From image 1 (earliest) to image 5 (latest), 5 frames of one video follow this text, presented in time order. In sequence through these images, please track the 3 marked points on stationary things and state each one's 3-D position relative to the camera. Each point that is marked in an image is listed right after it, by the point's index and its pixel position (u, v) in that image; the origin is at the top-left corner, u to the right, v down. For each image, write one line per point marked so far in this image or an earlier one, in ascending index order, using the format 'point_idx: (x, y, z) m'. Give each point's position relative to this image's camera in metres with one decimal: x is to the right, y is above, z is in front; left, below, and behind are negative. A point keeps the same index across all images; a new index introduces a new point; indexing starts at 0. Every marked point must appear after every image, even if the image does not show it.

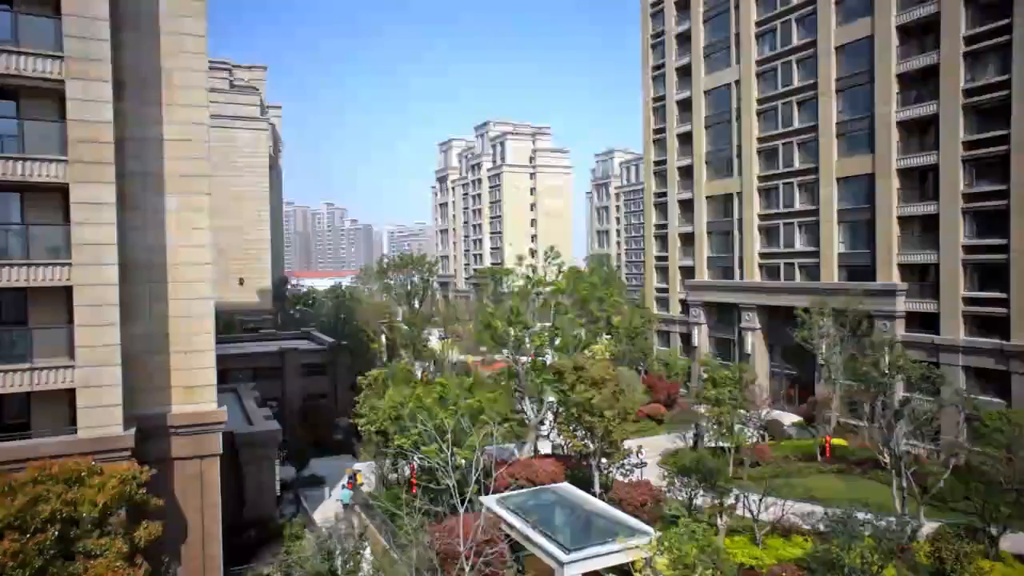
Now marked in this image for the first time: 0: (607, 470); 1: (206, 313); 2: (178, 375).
0: (+2.0, -3.9, +18.9) m
1: (-4.9, -0.4, +14.1) m
2: (-5.3, -1.4, +14.0) m
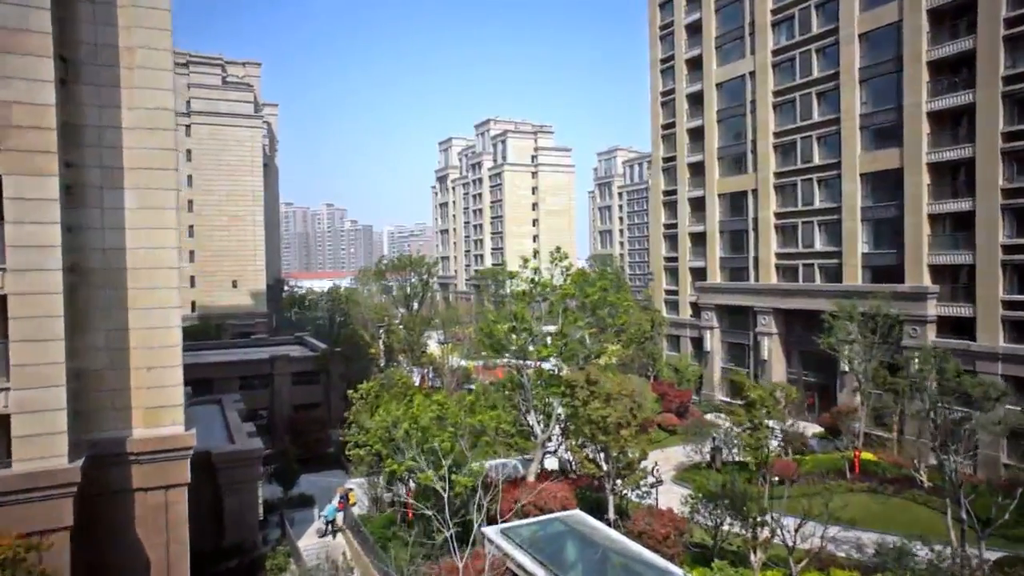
0: (+2.1, -4.0, +17.2) m
1: (-4.8, -0.5, +12.4) m
2: (-5.2, -1.5, +12.3) m
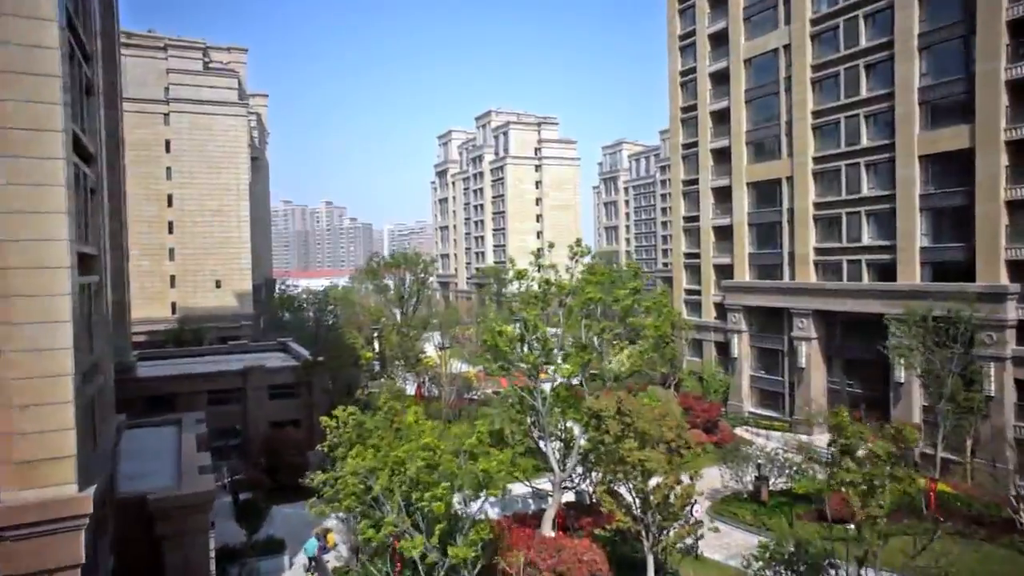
0: (+2.3, -4.0, +13.7) m
1: (-4.6, -0.6, +9.0) m
2: (-5.0, -1.6, +8.8) m
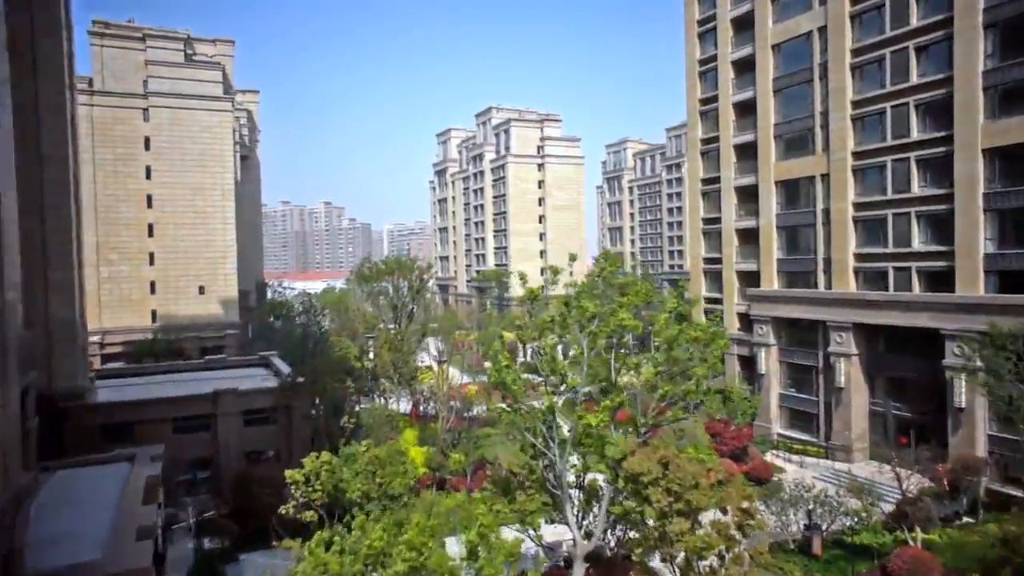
0: (+2.5, -4.3, +10.8) m
1: (-4.5, -0.9, +6.1) m
2: (-4.9, -1.9, +5.9) m
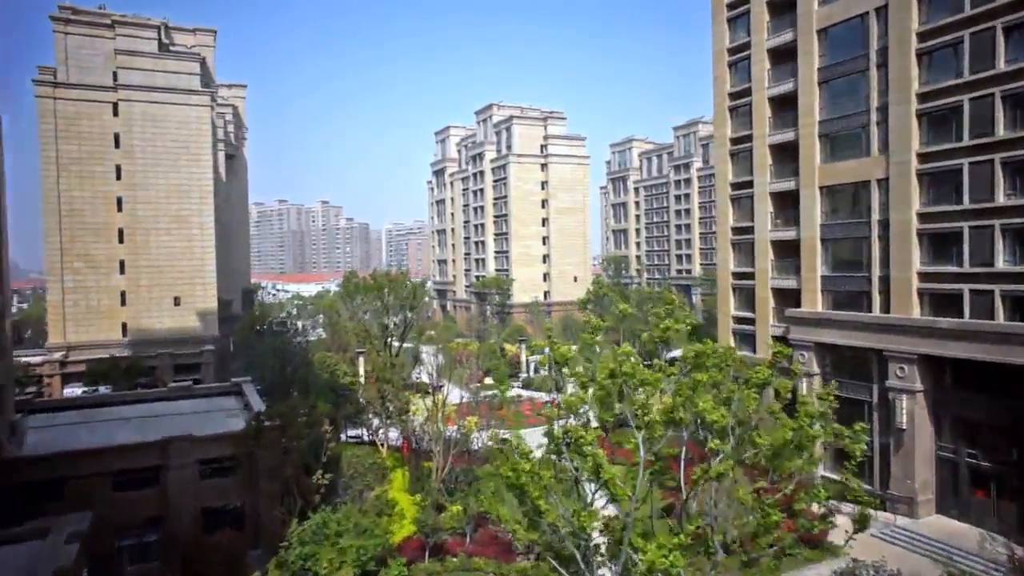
0: (+2.6, -4.9, +7.2) m
1: (-4.3, -1.5, +2.4) m
2: (-4.7, -2.4, +2.3) m
